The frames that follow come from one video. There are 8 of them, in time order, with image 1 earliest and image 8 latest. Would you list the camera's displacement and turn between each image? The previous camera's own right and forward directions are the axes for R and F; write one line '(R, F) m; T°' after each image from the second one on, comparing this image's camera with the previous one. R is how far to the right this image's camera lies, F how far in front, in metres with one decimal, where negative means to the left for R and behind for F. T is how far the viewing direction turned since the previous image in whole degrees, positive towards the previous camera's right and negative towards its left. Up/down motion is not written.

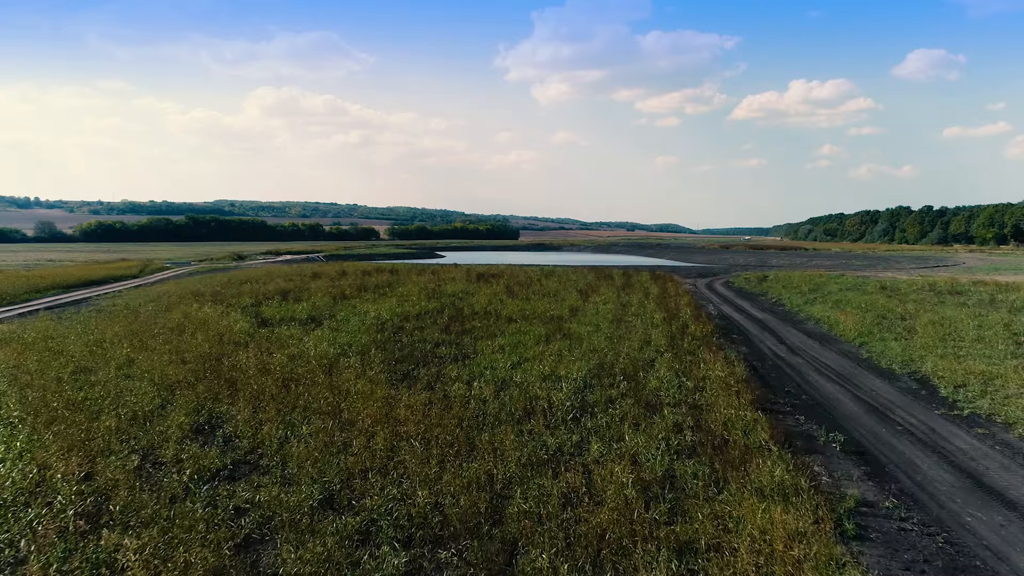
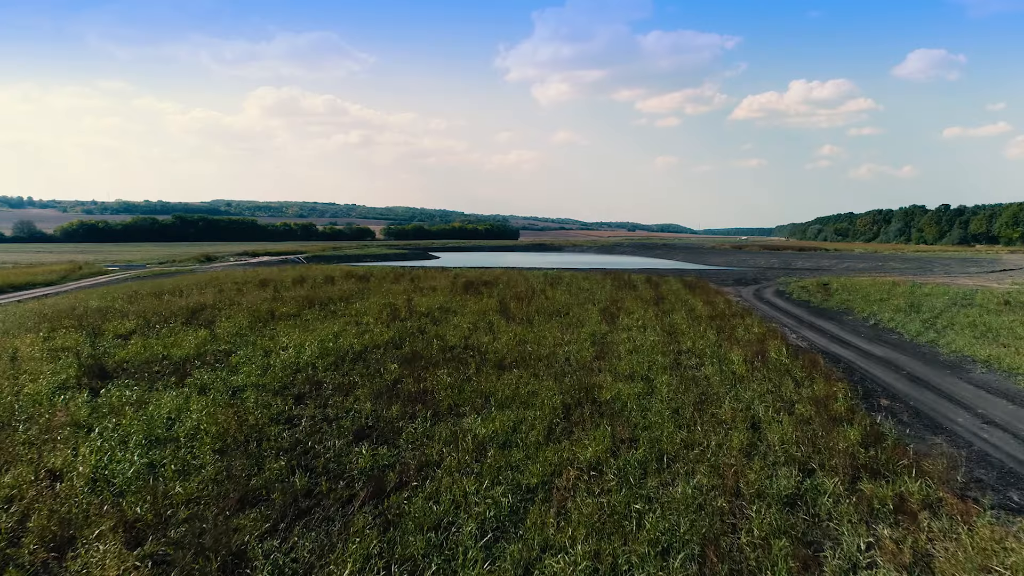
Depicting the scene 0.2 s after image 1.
(+0.1, +6.0) m; 0°
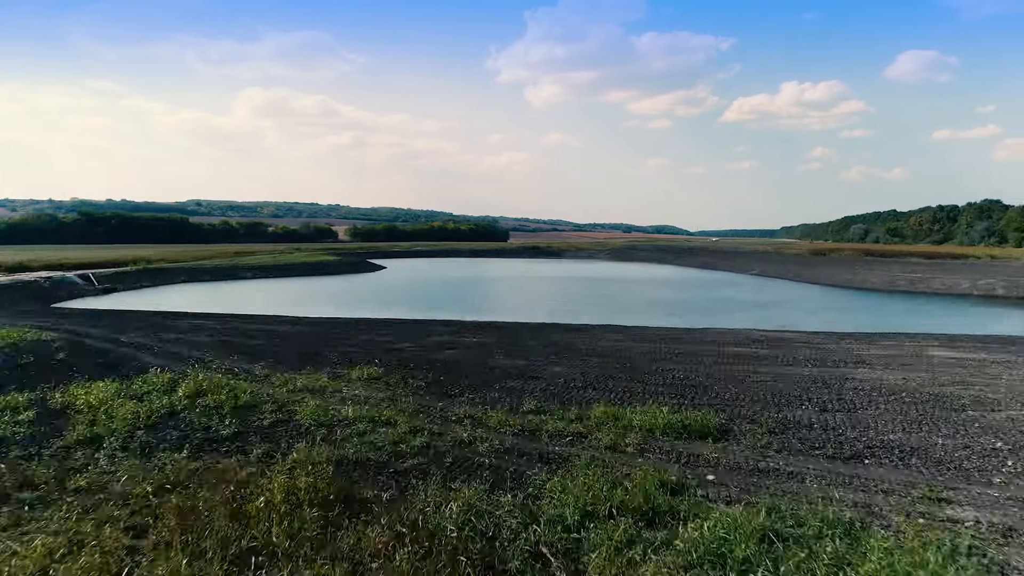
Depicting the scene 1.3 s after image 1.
(+0.9, +29.0) m; +1°
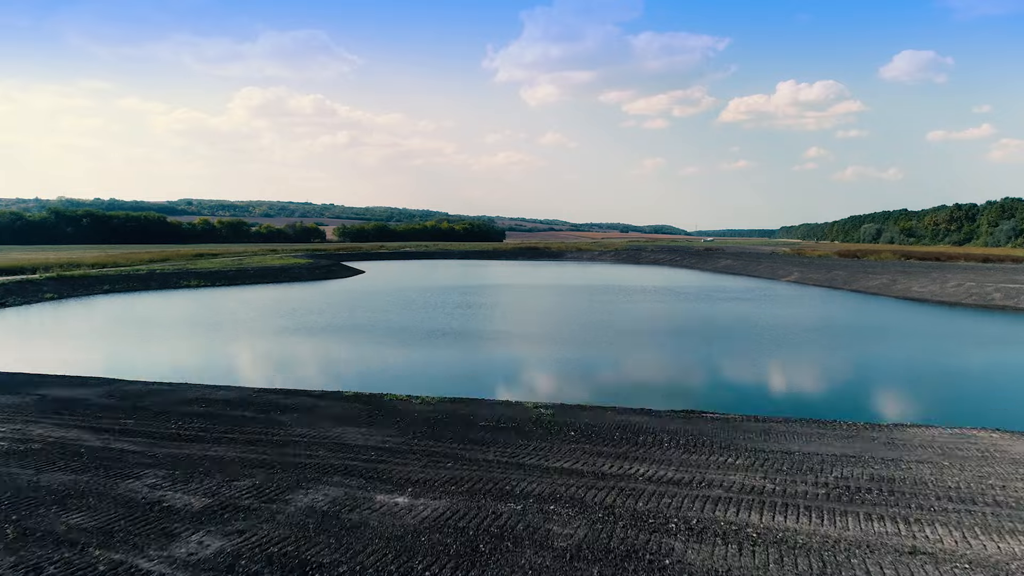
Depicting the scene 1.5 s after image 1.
(+0.1, +7.1) m; 0°
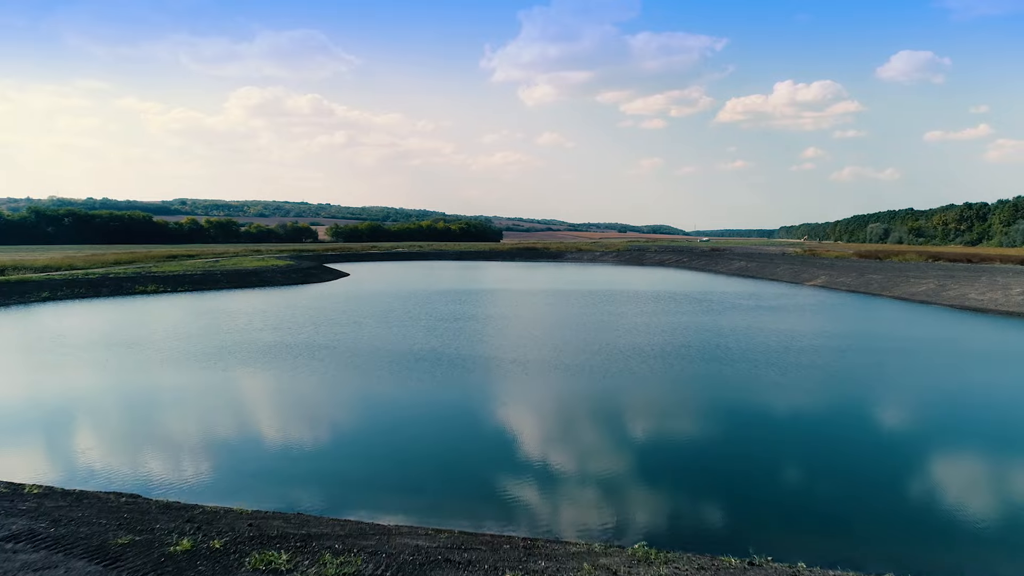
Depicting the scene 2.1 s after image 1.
(+0.1, +4.1) m; 0°
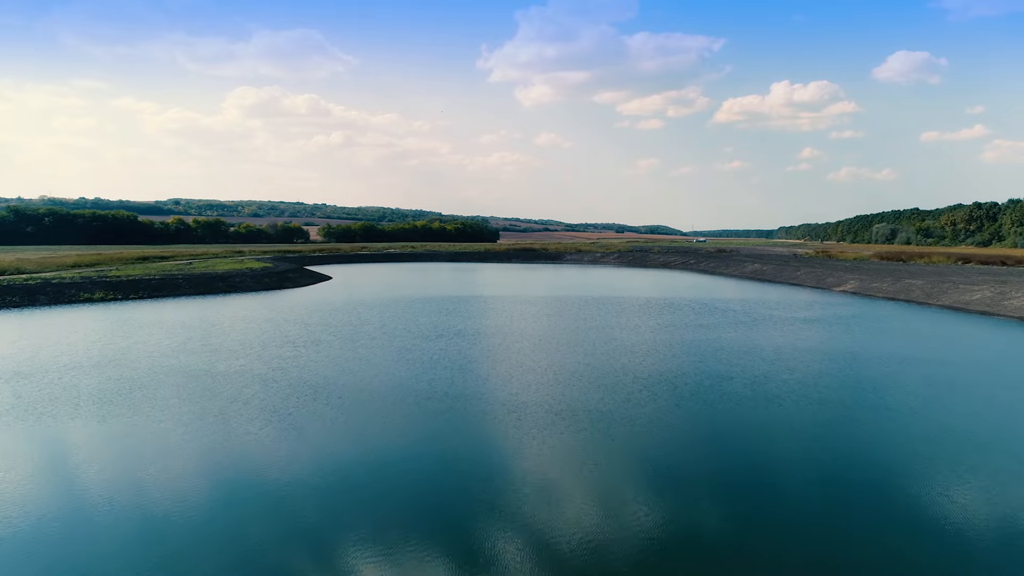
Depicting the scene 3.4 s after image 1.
(+0.1, +3.9) m; 0°
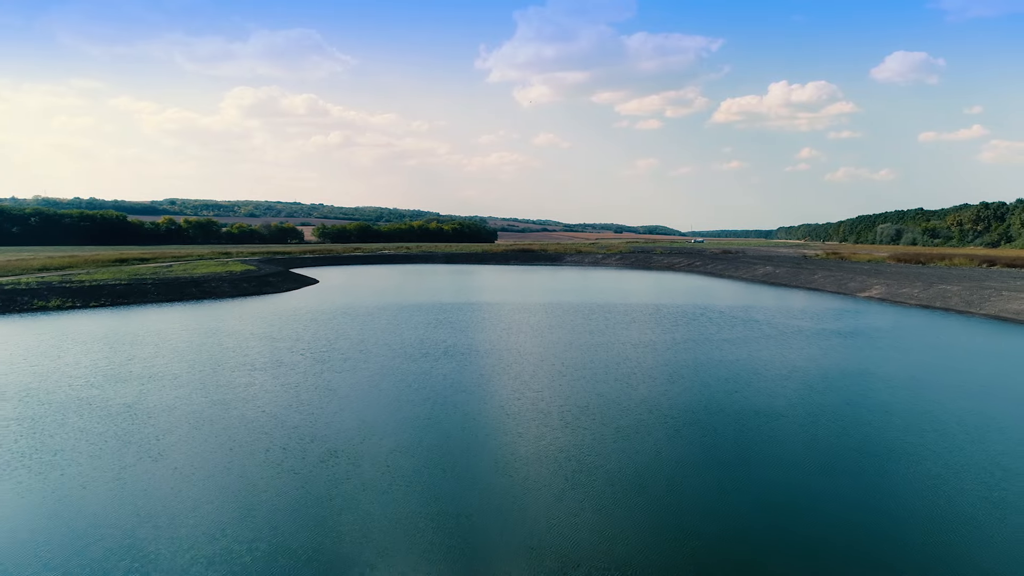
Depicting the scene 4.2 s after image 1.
(+0.1, +2.7) m; 0°
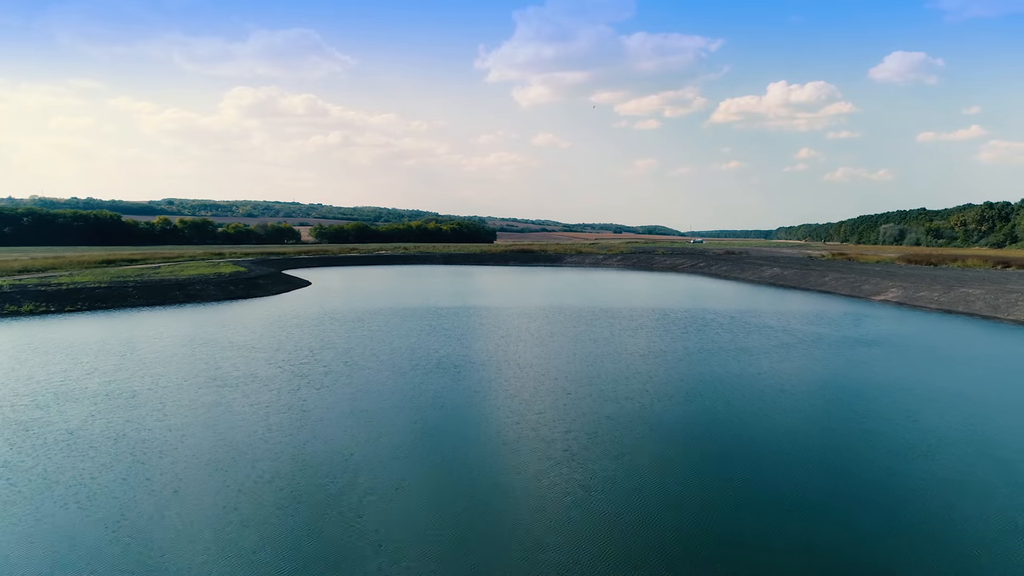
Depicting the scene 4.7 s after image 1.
(0.0, +1.5) m; 0°
